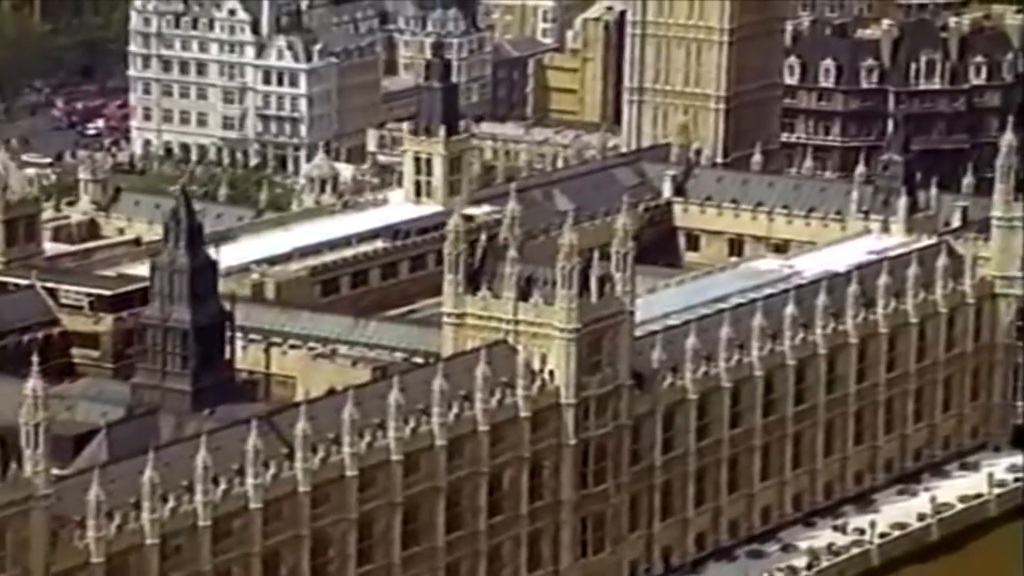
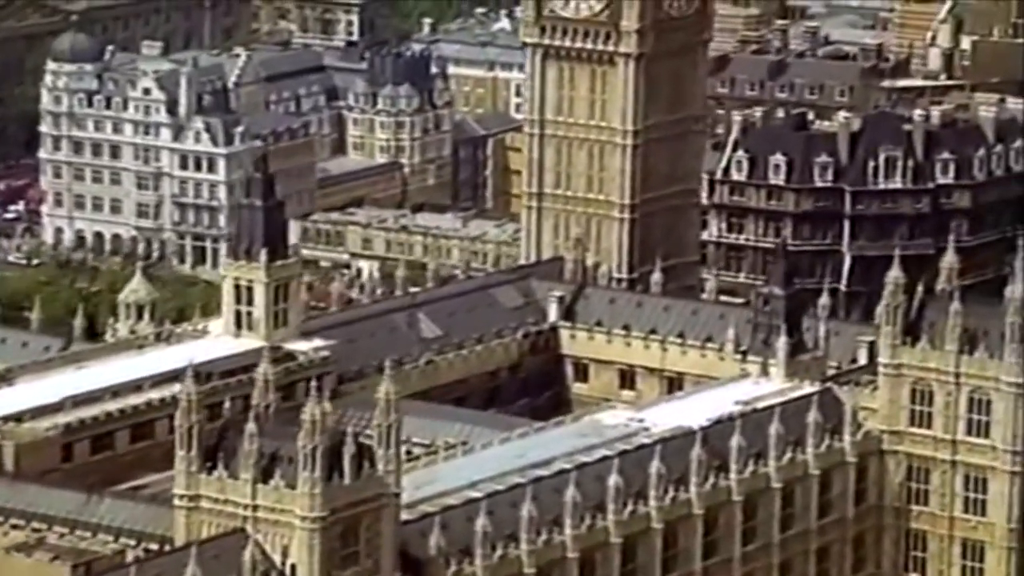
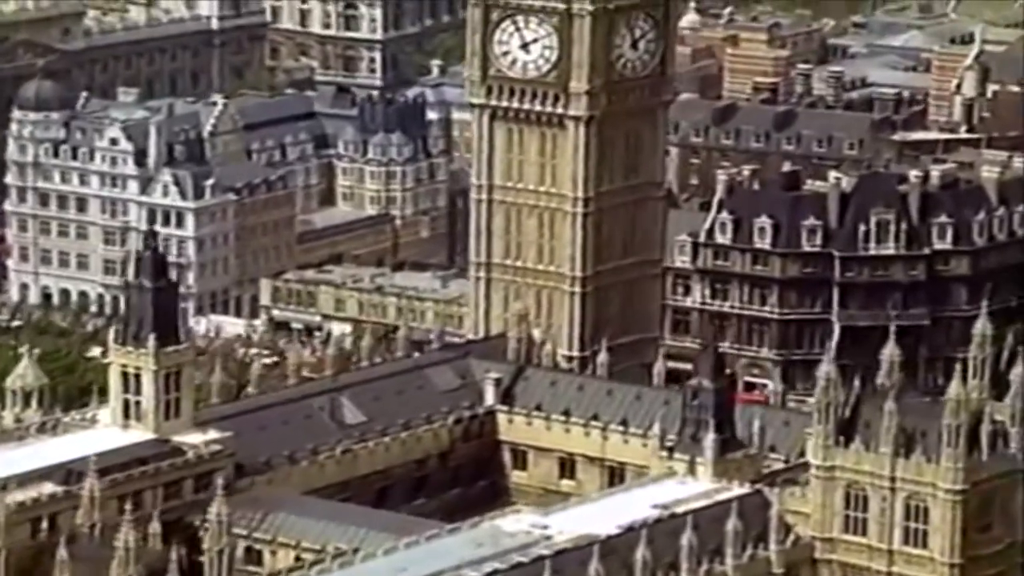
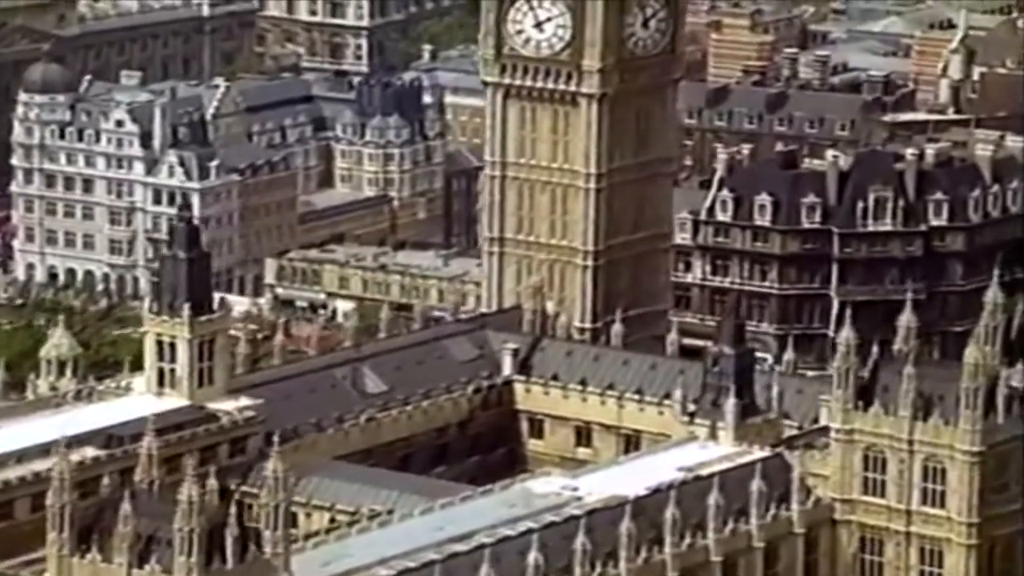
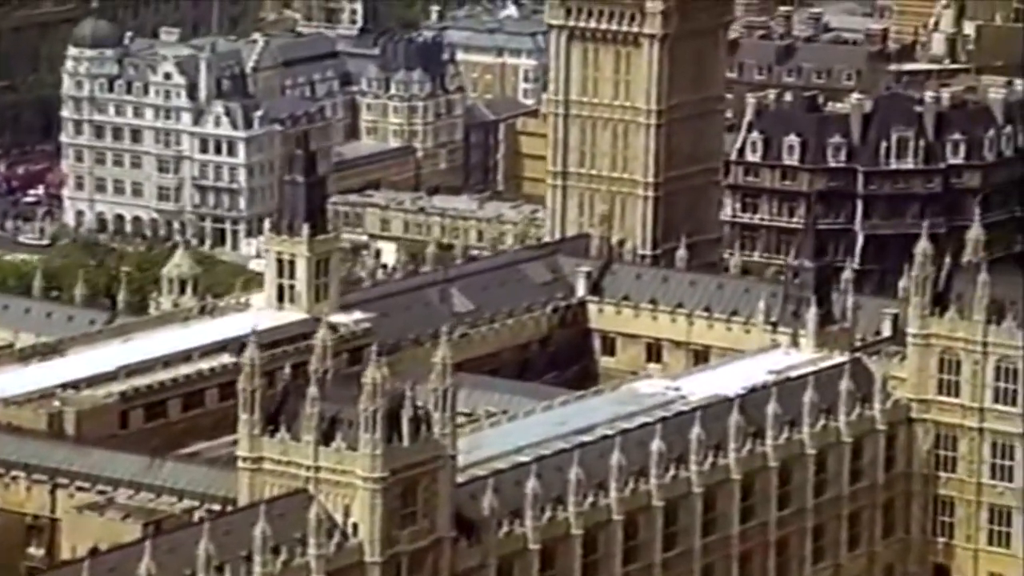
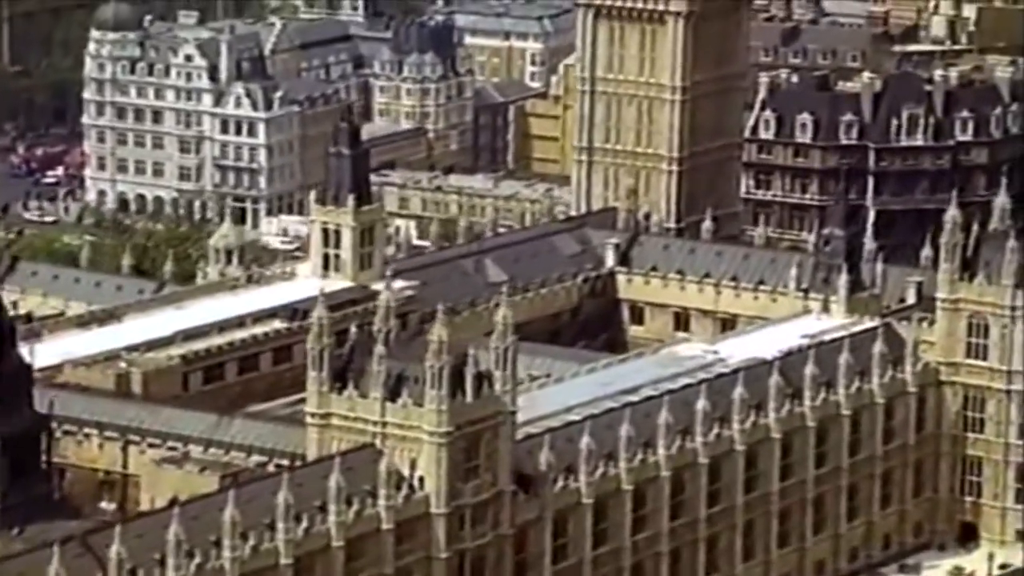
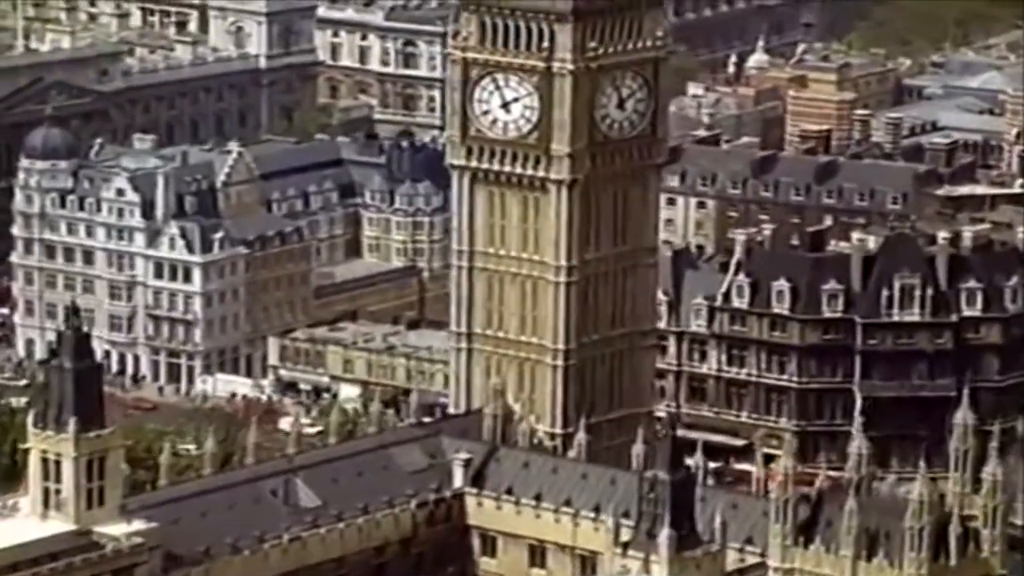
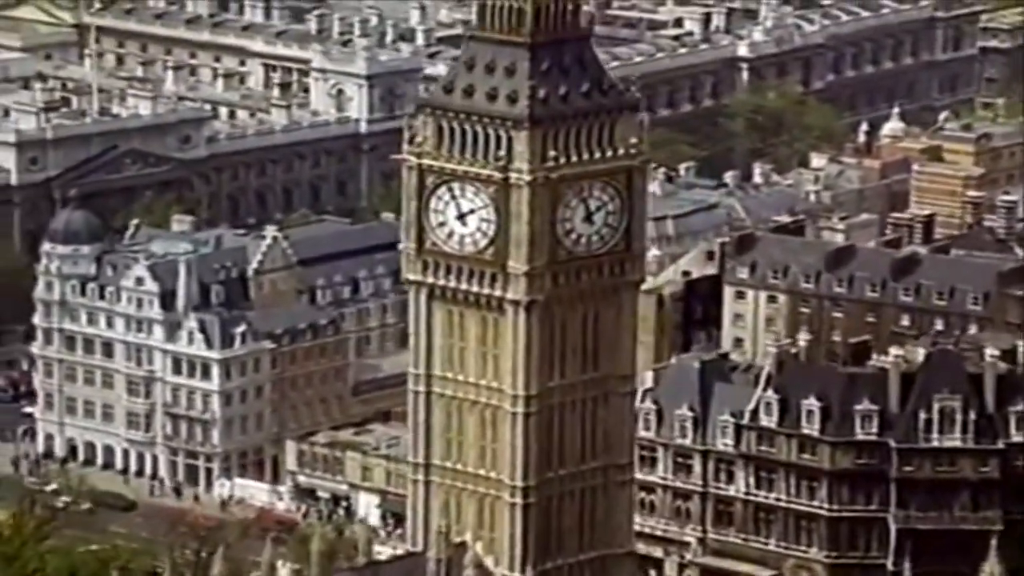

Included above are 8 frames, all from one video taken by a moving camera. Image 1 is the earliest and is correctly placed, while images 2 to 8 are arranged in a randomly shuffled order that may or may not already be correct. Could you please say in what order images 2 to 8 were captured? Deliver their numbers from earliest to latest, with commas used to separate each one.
6, 5, 2, 4, 3, 7, 8
